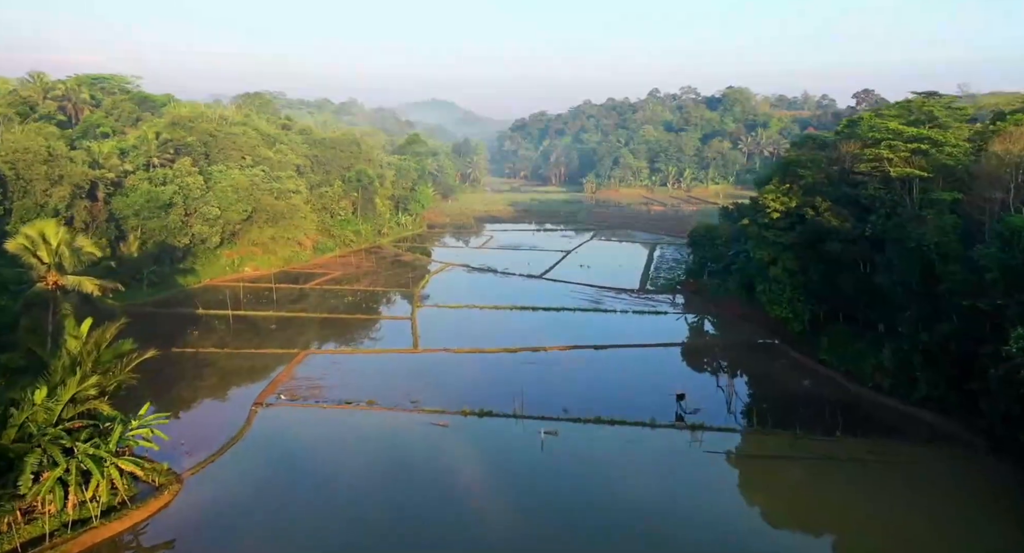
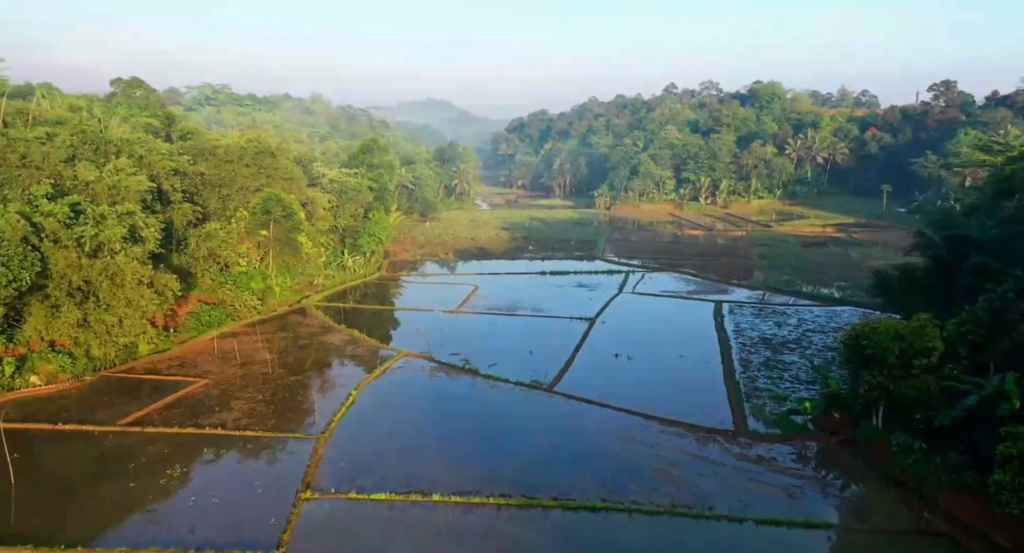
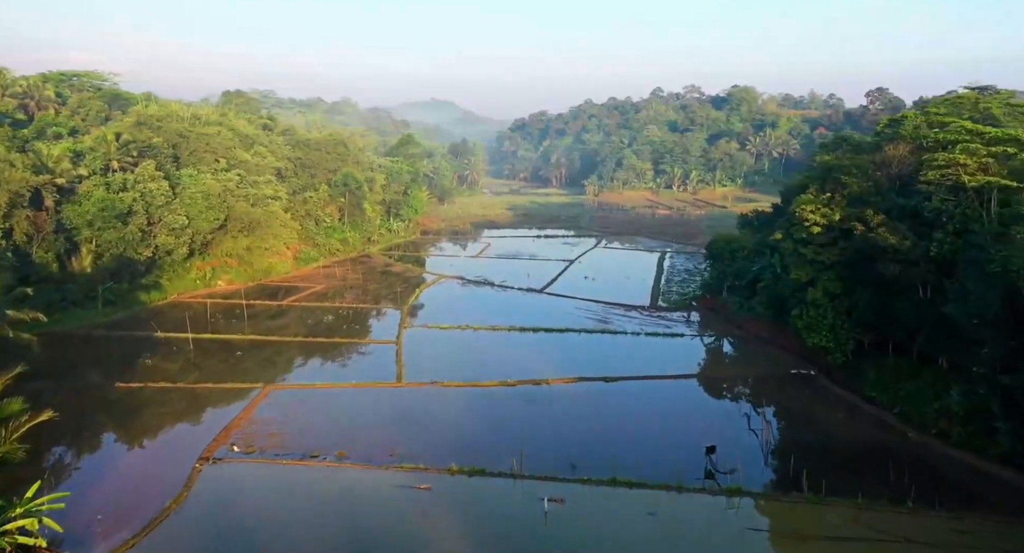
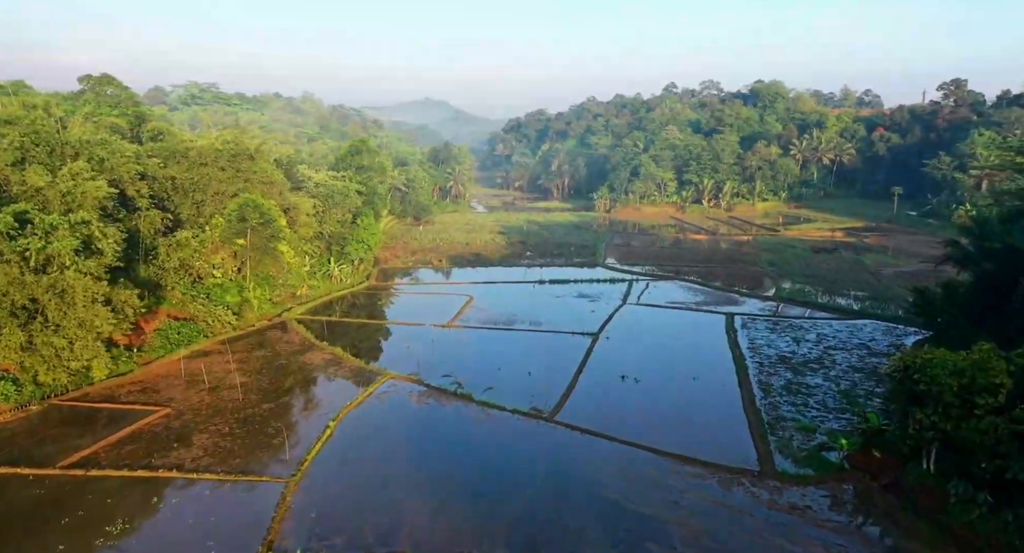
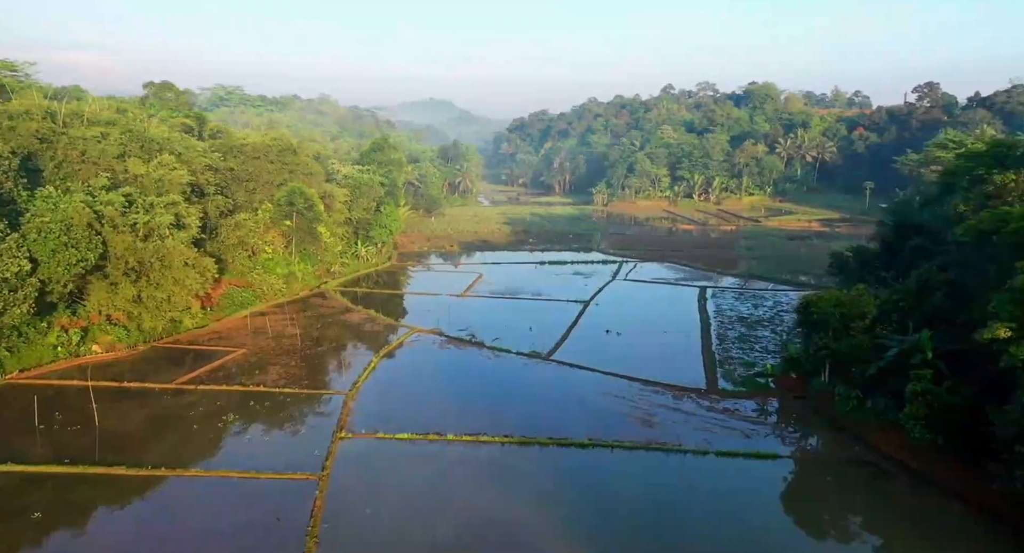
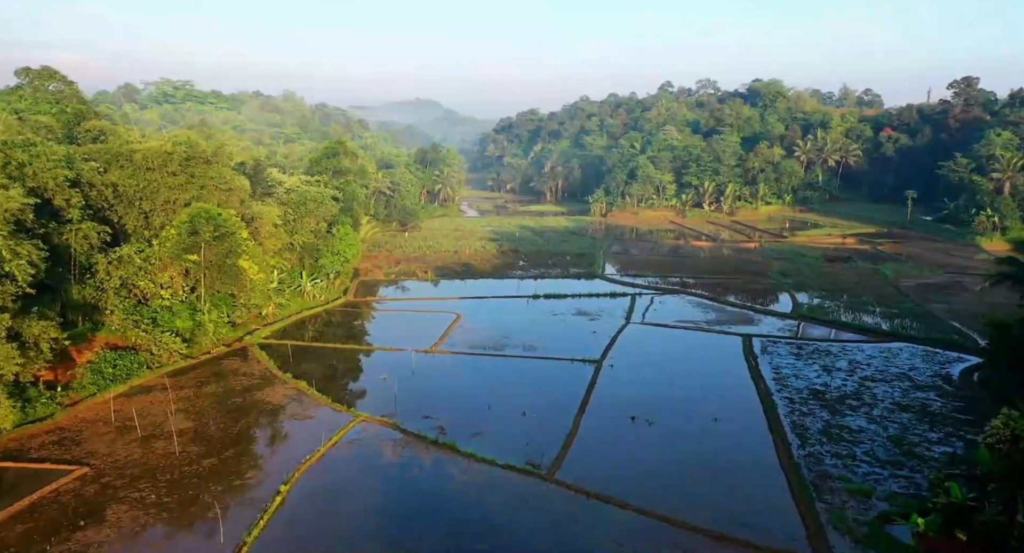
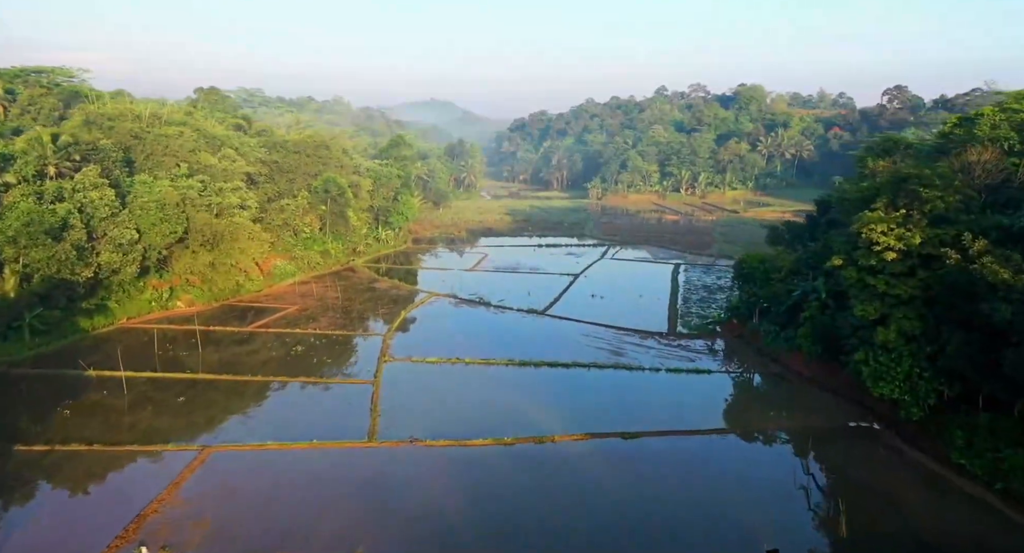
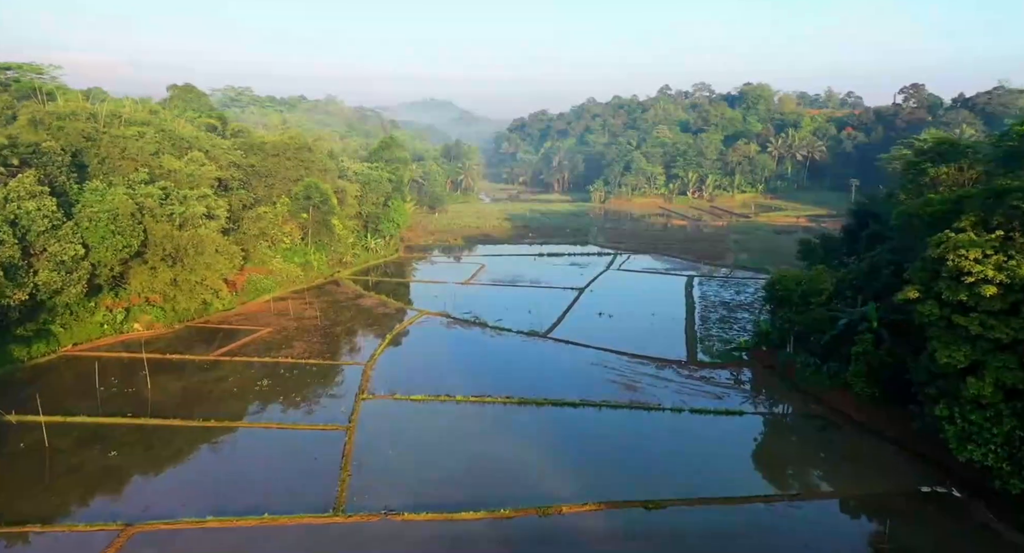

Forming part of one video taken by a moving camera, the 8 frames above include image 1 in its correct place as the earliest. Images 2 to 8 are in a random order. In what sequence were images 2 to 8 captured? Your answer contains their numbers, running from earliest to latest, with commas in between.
3, 7, 8, 5, 2, 4, 6
